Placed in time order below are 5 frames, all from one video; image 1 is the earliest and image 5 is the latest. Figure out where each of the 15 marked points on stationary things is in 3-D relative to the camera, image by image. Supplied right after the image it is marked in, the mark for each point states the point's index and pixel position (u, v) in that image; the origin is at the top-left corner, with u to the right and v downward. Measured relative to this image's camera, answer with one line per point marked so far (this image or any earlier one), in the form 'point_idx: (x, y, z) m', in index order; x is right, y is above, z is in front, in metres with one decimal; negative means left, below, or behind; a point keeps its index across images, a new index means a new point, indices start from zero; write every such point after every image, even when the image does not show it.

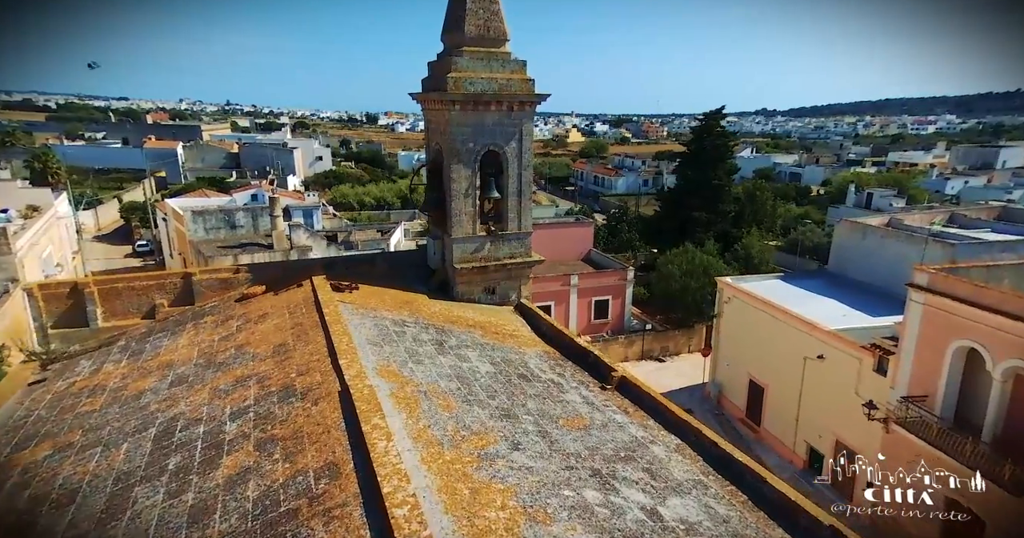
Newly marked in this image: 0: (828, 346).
0: (+7.0, -1.7, +13.0) m
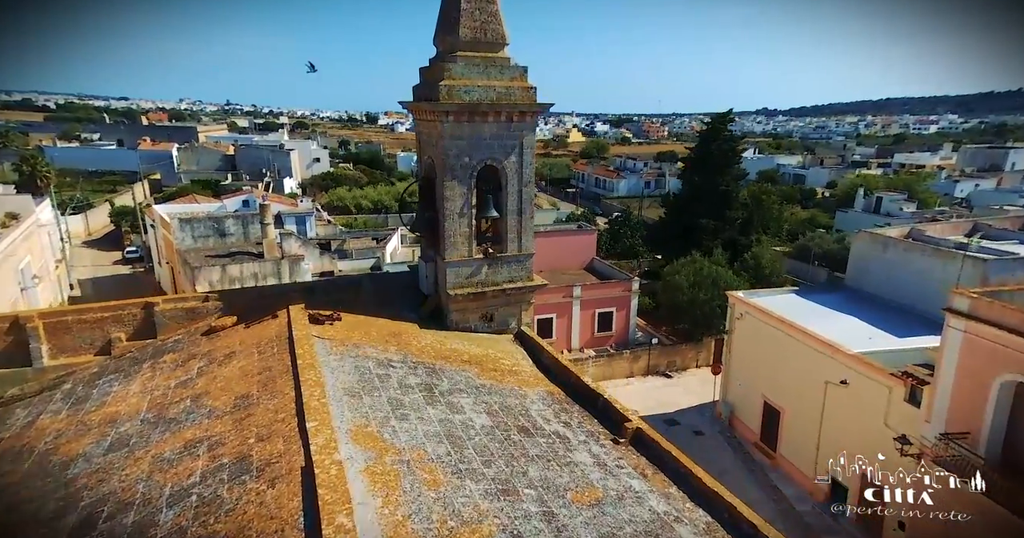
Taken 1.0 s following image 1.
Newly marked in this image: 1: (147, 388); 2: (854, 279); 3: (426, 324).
0: (+7.0, -2.1, +12.0) m
1: (-4.0, -1.3, +6.4) m
2: (+9.8, -0.3, +16.7) m
3: (-1.3, -0.8, +8.8) m
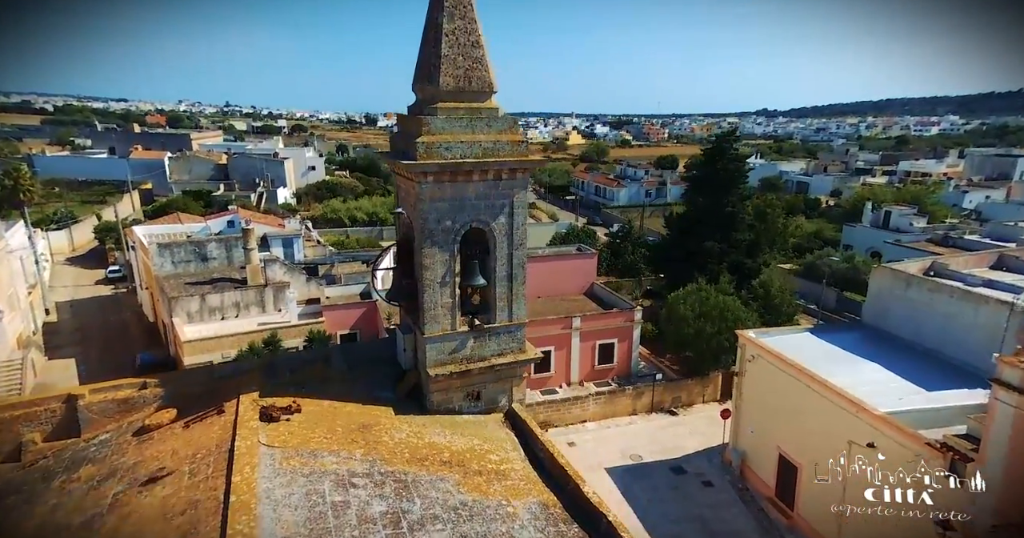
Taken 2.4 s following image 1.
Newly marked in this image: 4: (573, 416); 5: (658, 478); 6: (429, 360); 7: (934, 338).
0: (+6.8, -3.1, +10.9) m
1: (-4.1, -2.3, +5.2) m
2: (+9.7, -1.3, +15.5) m
3: (-1.4, -1.8, +7.7) m
4: (+1.9, -4.5, +17.9) m
5: (+3.9, -5.5, +15.3) m
6: (-1.1, -1.2, +7.6) m
7: (+10.1, -1.6, +13.8) m
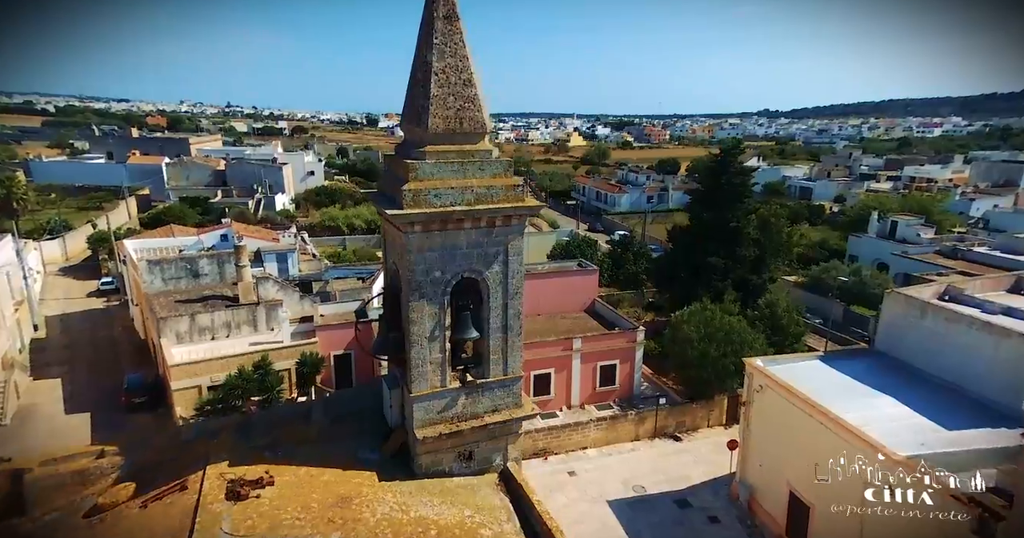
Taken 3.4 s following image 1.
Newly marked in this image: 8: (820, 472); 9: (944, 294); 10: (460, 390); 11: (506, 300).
0: (+6.8, -3.7, +10.3) m
1: (-4.2, -2.9, +4.6) m
2: (+9.6, -1.9, +14.9) m
3: (-1.5, -2.5, +7.1) m
4: (+1.8, -5.2, +17.3) m
5: (+3.8, -6.2, +14.7) m
6: (-1.1, -1.8, +7.0) m
7: (+10.0, -2.3, +13.2) m
8: (+6.4, -4.3, +12.0) m
9: (+11.1, -0.7, +14.9) m
10: (-0.6, -1.5, +7.2) m
11: (-0.1, -0.4, +7.1) m
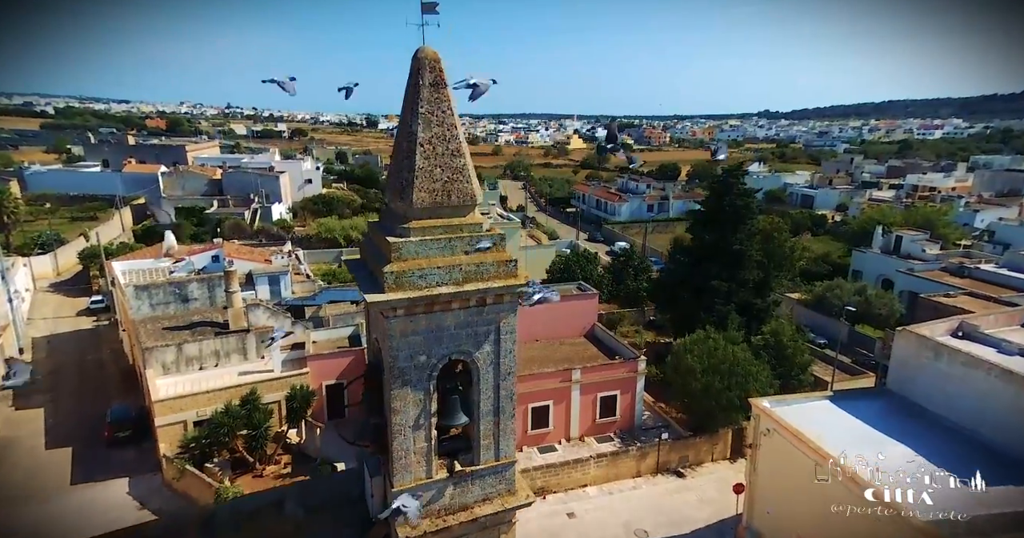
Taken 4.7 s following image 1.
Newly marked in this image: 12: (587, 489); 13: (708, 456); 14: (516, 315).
0: (+6.7, -4.6, +9.6) m
1: (-4.3, -3.8, +4.0) m
2: (+9.5, -2.8, +14.3) m
3: (-1.6, -3.4, +6.5) m
4: (+1.7, -6.1, +16.7) m
5: (+3.7, -7.1, +14.1) m
6: (-1.2, -2.7, +6.4) m
7: (+9.9, -3.2, +12.6) m
8: (+6.4, -5.2, +11.4) m
9: (+11.1, -1.6, +14.3) m
10: (-0.7, -2.4, +6.6) m
11: (-0.2, -1.3, +6.5) m
12: (+2.2, -6.3, +16.7) m
13: (+6.1, -5.8, +18.0) m
14: (0.0, -0.5, +6.3) m
